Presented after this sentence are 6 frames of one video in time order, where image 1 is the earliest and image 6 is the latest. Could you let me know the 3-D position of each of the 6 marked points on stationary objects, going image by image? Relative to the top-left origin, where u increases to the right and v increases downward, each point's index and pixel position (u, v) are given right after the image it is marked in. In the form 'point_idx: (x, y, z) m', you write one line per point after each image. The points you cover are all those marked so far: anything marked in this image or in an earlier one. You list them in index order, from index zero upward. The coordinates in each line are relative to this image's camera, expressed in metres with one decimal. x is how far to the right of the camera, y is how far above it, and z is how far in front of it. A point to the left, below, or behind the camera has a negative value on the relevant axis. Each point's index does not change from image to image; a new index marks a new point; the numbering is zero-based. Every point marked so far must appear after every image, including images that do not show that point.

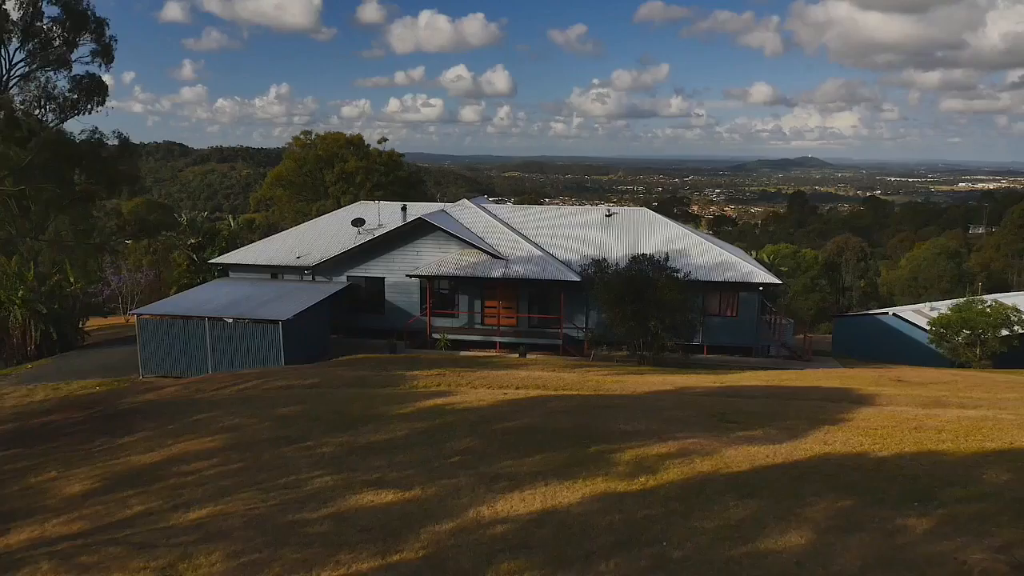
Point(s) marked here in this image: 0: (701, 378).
0: (+4.1, -1.9, +16.6) m
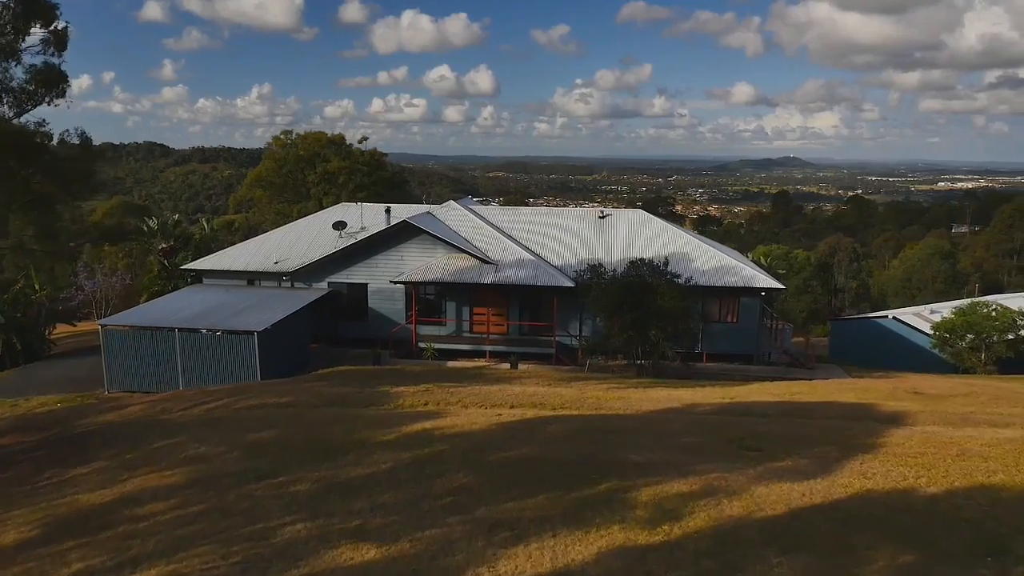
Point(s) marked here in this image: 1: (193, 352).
0: (+3.9, -2.1, +15.5) m
1: (-7.9, -1.6, +19.3) m
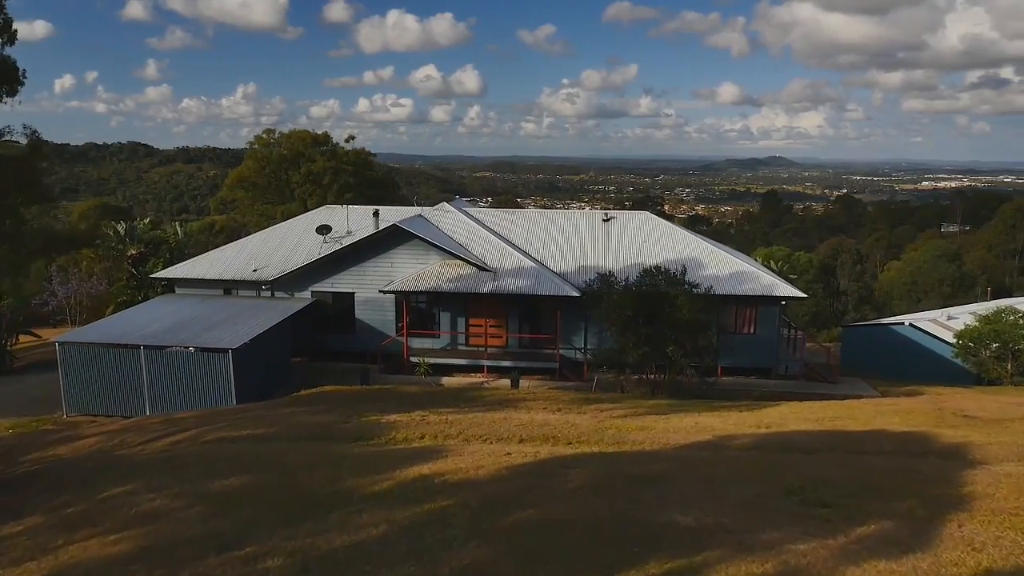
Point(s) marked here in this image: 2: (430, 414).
0: (+4.0, -2.3, +13.8) m
1: (-7.8, -1.9, +17.4) m
2: (-1.5, -2.3, +14.1) m
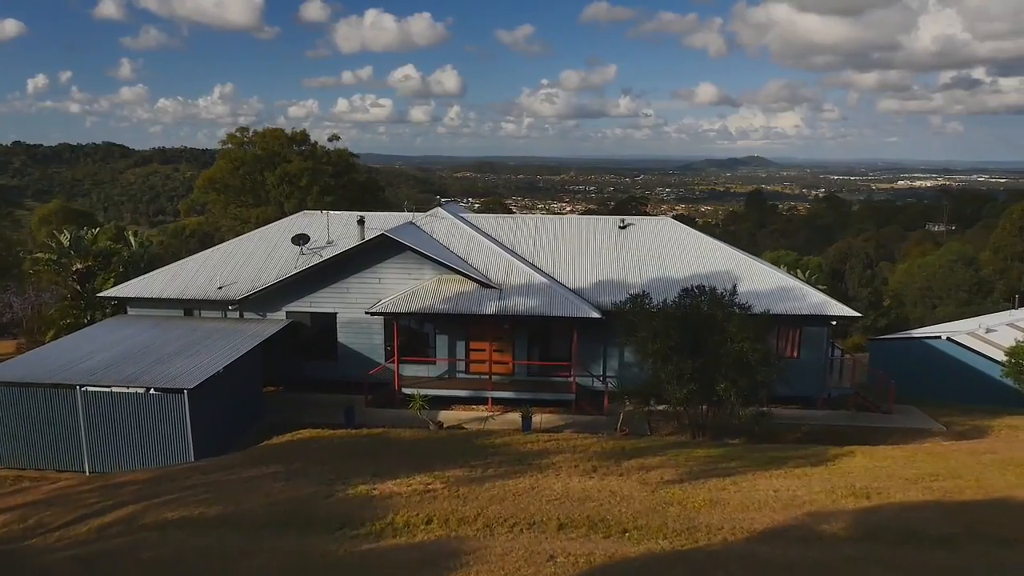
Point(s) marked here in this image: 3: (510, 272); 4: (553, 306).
0: (+4.4, -2.8, +11.1) m
1: (-7.5, -2.4, +14.3) m
2: (-1.1, -2.7, +11.1) m
3: (0.0, +0.4, +18.9) m
4: (+0.9, -0.4, +17.2) m
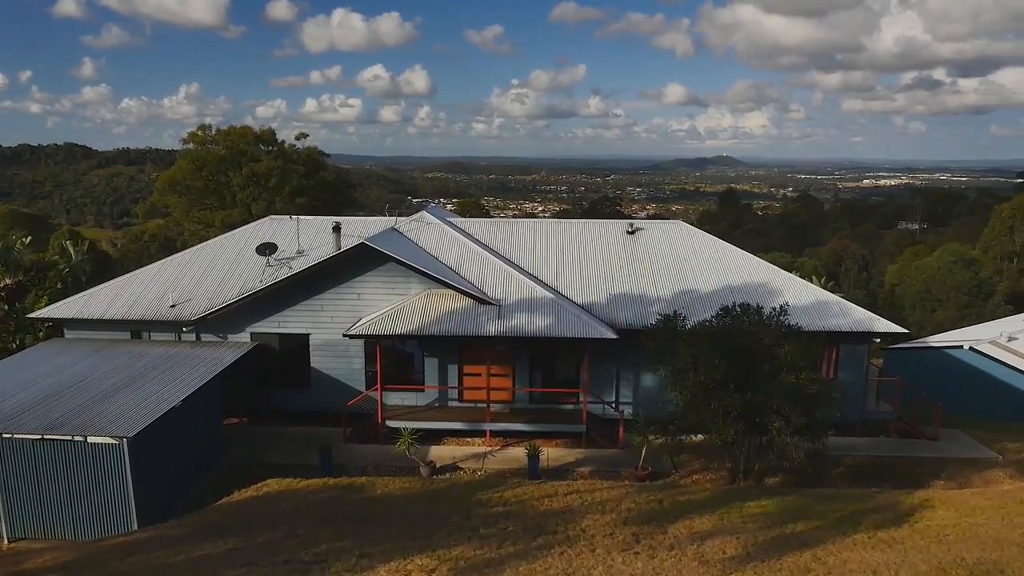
0: (+4.7, -3.1, +8.9) m
1: (-7.4, -2.8, +11.7) m
2: (-0.8, -3.1, +8.8) m
3: (-0.1, 0.0, +16.5) m
4: (+0.9, -0.7, +14.9) m
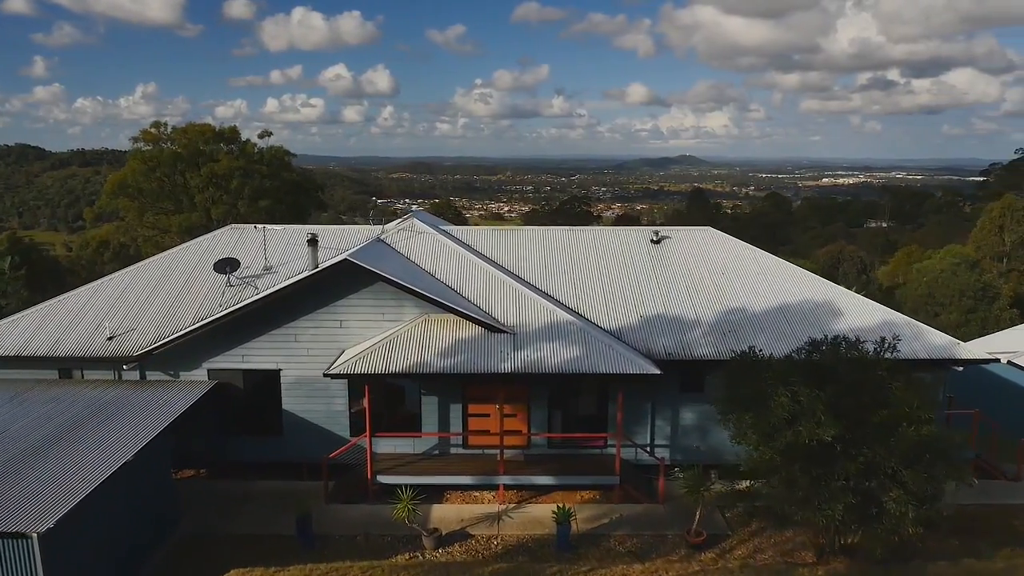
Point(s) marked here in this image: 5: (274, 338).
0: (+5.3, -3.4, +6.4) m
1: (-6.9, -3.2, +8.7) m
2: (-0.2, -3.5, +6.0) m
3: (+0.2, -0.4, +13.8) m
4: (+1.3, -1.1, +12.2) m
5: (-4.1, -0.9, +13.5) m
